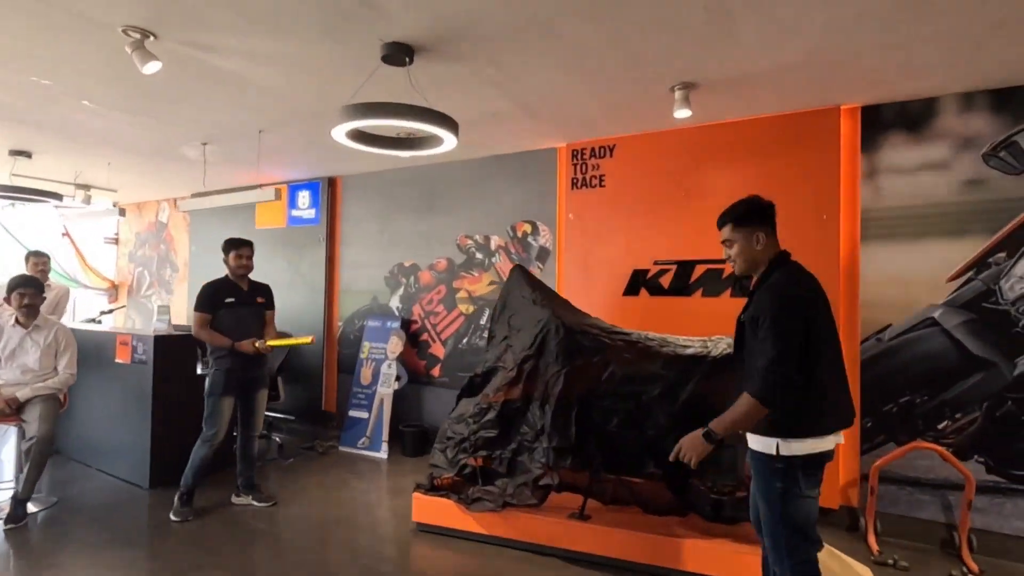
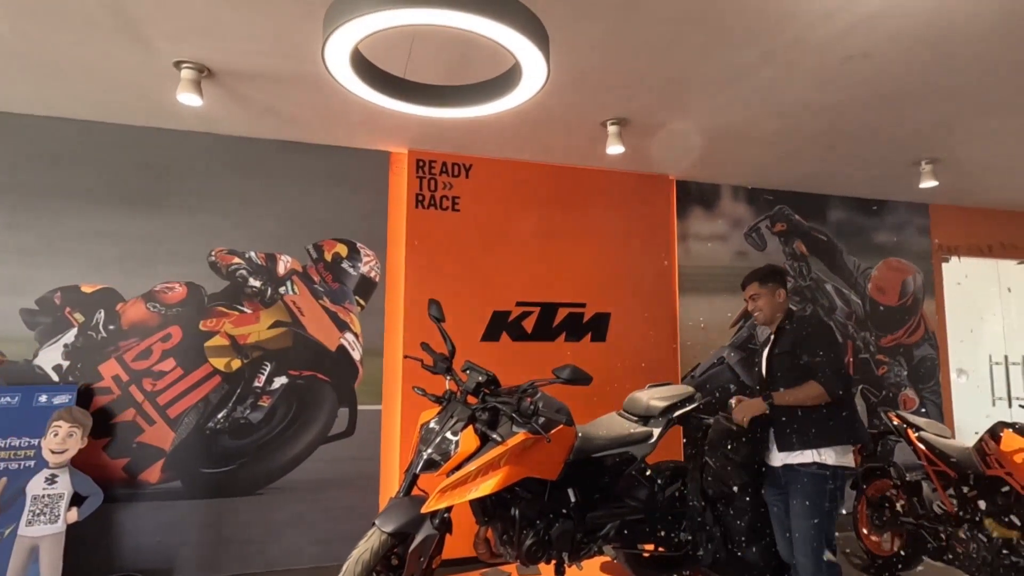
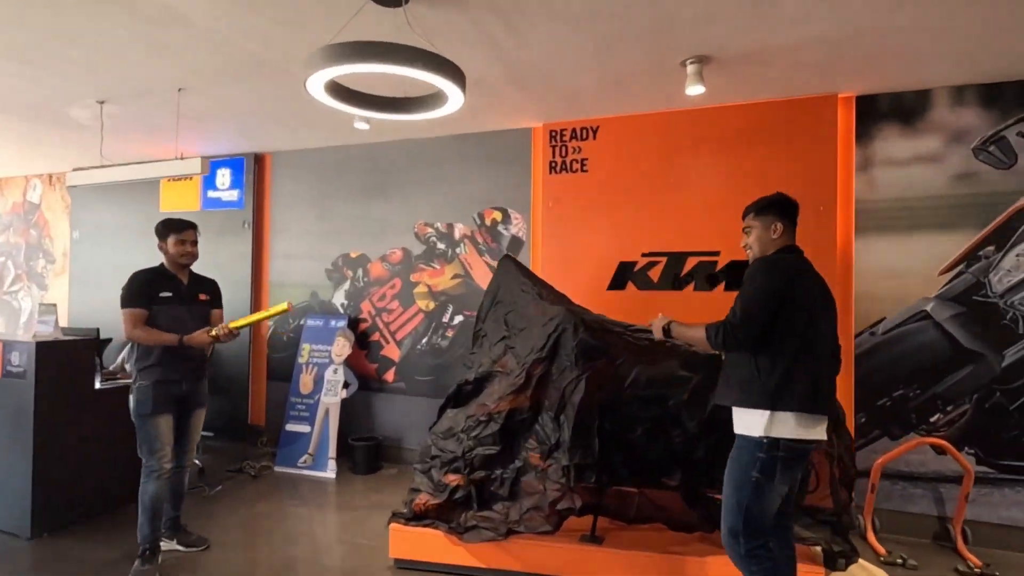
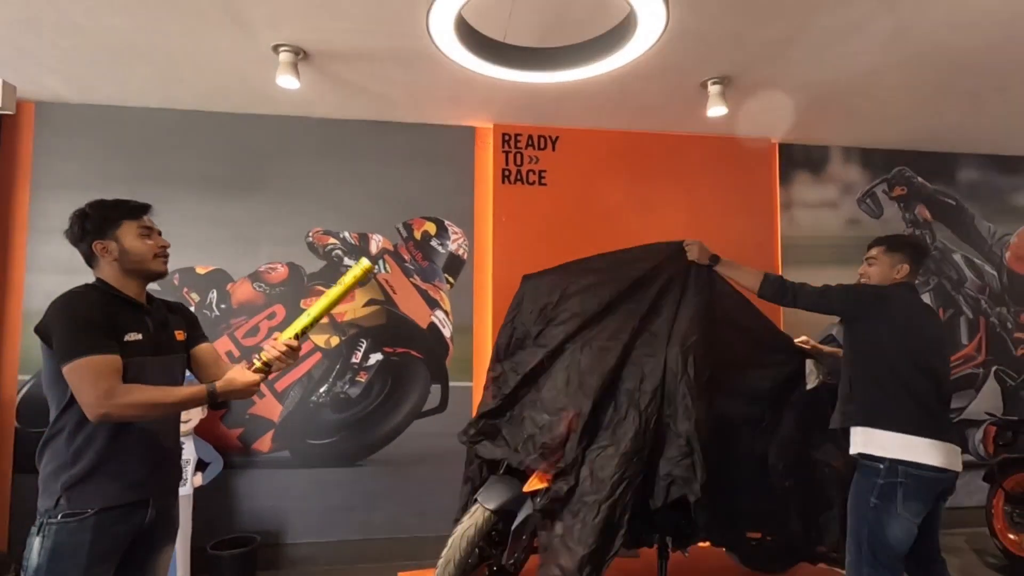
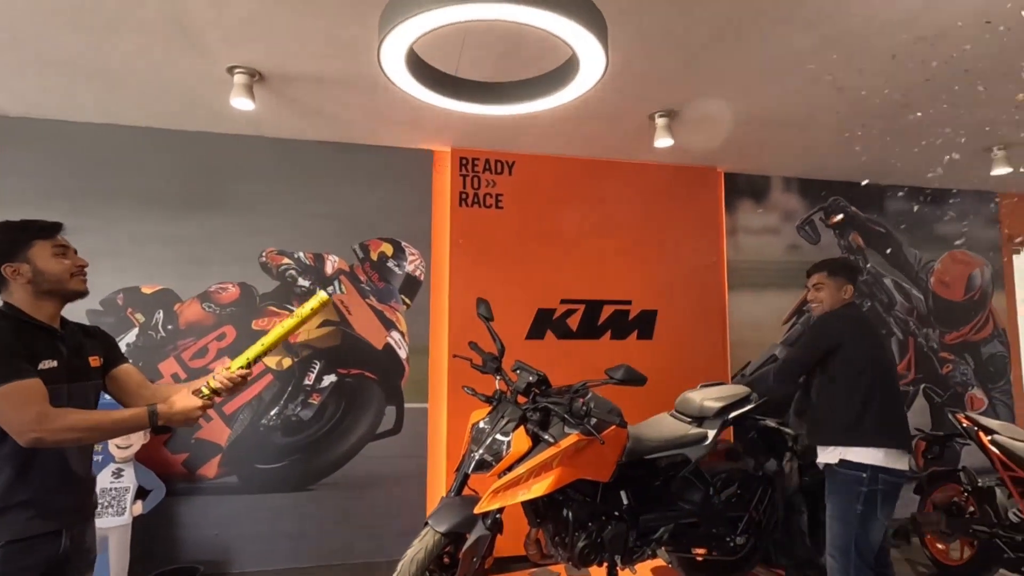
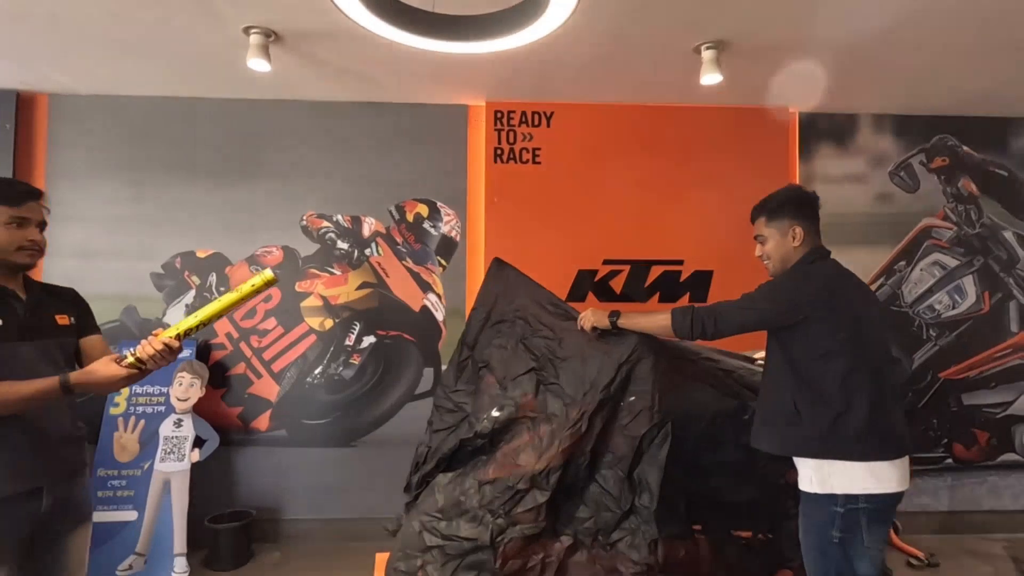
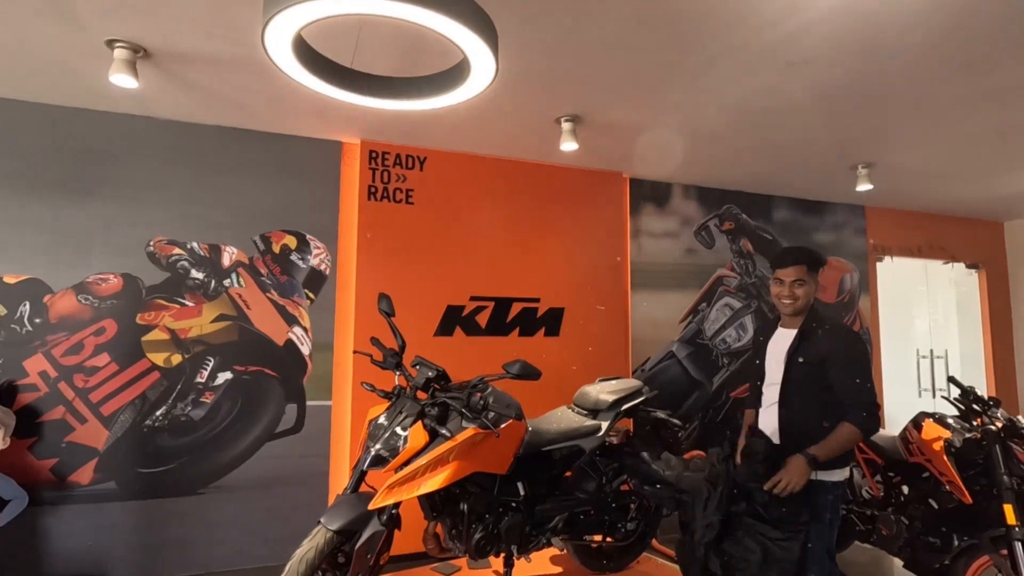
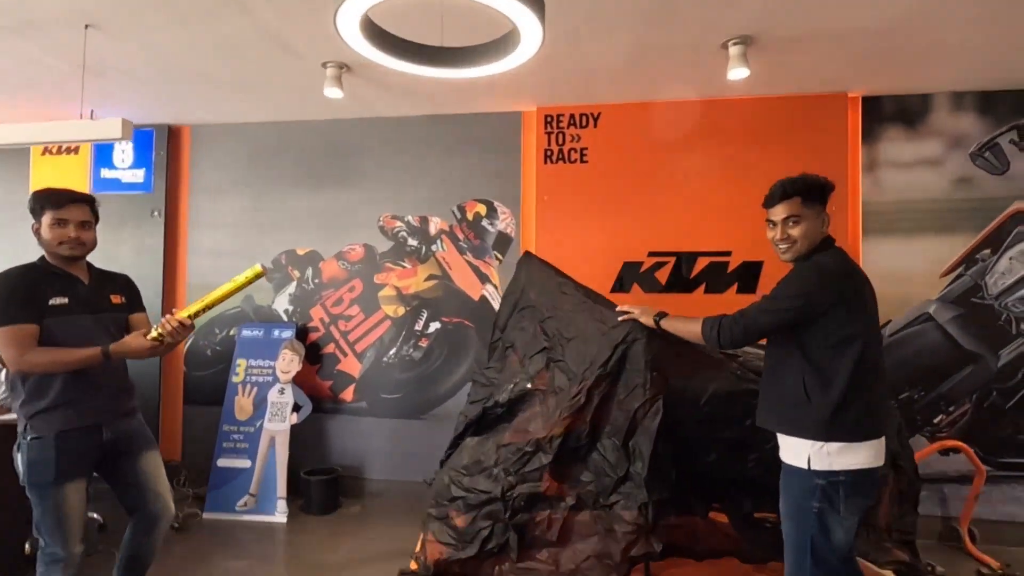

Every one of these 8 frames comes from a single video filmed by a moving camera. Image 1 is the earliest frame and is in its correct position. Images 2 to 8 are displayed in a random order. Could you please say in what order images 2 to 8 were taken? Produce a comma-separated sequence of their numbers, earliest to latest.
3, 8, 6, 4, 5, 2, 7
